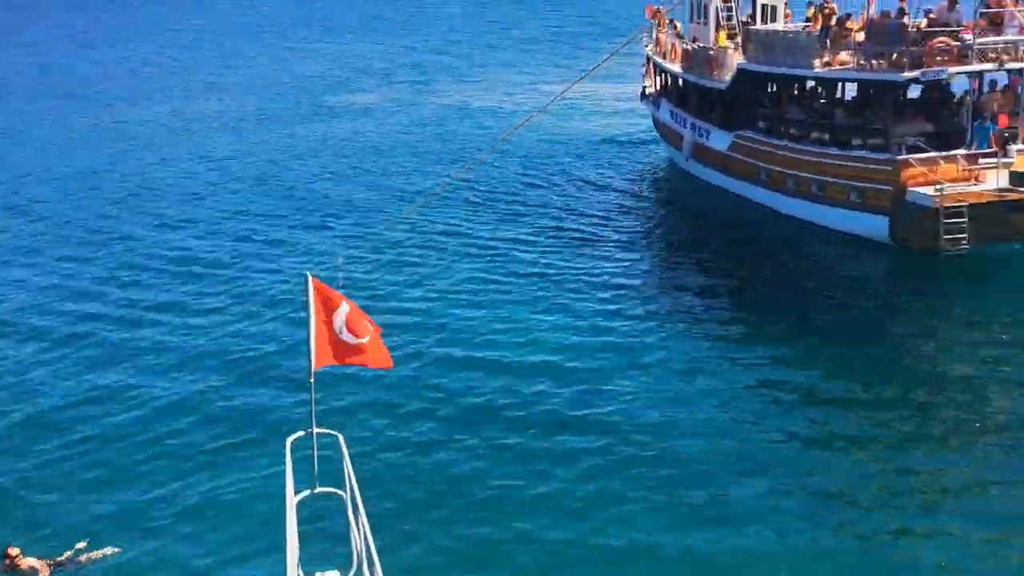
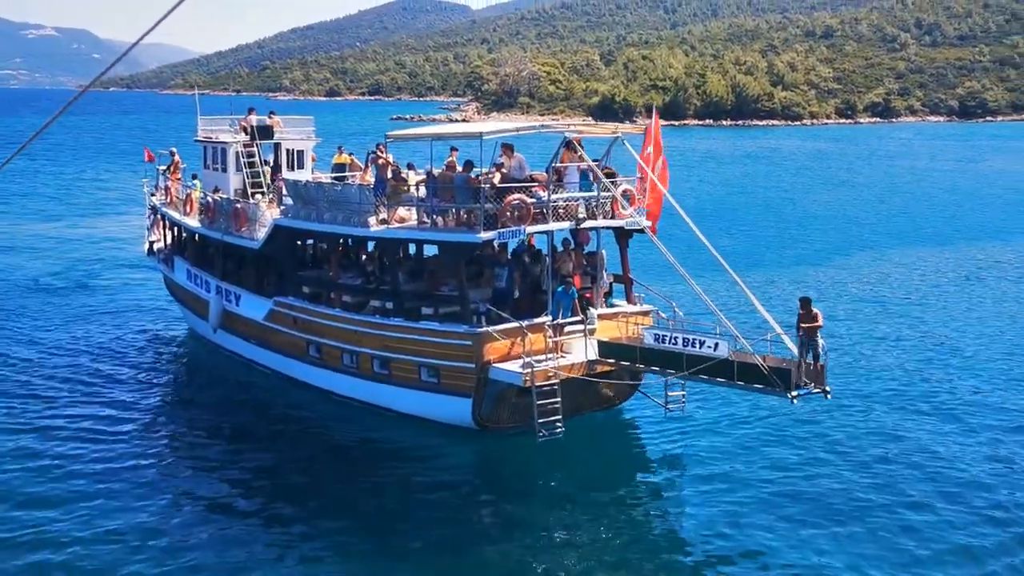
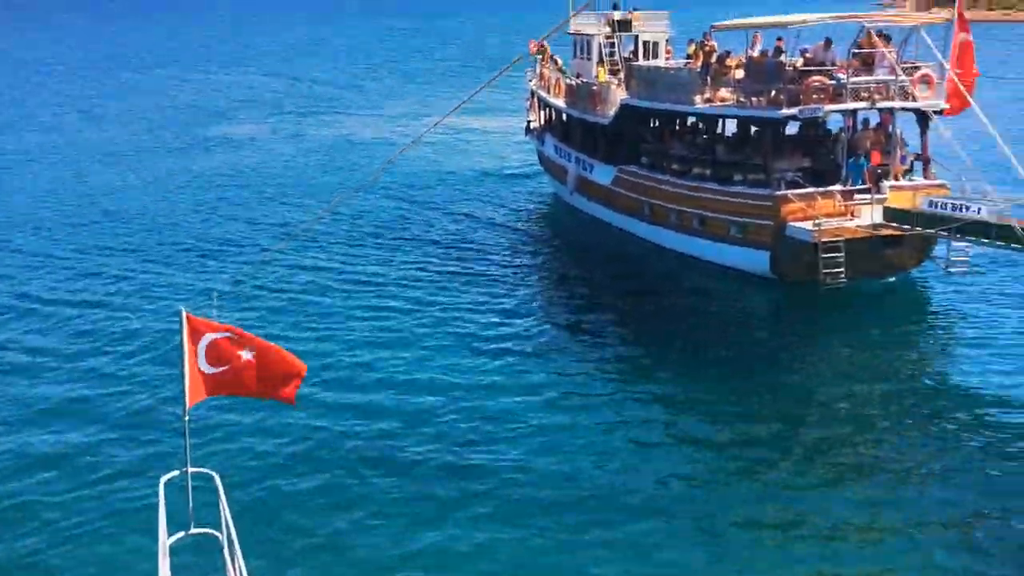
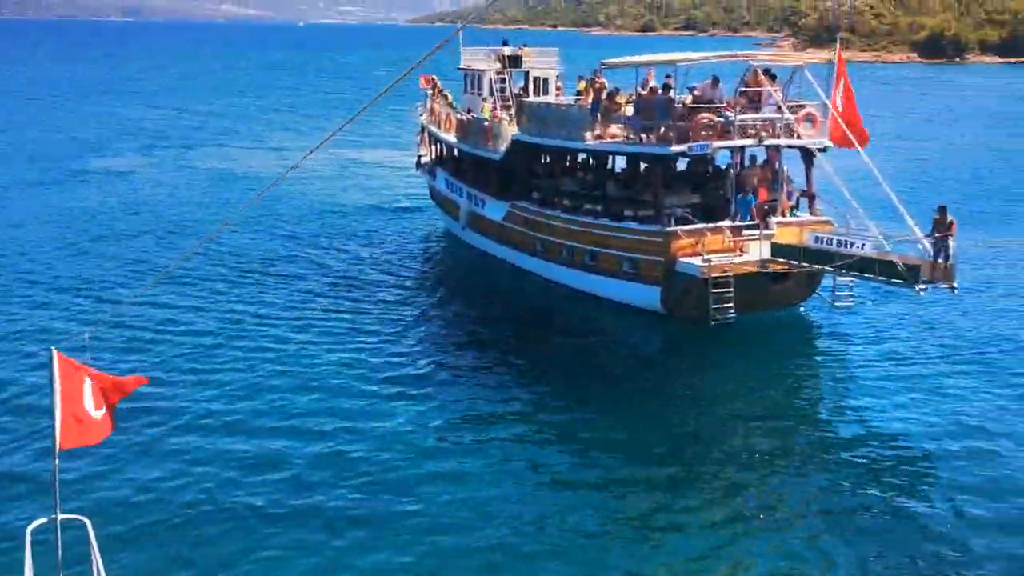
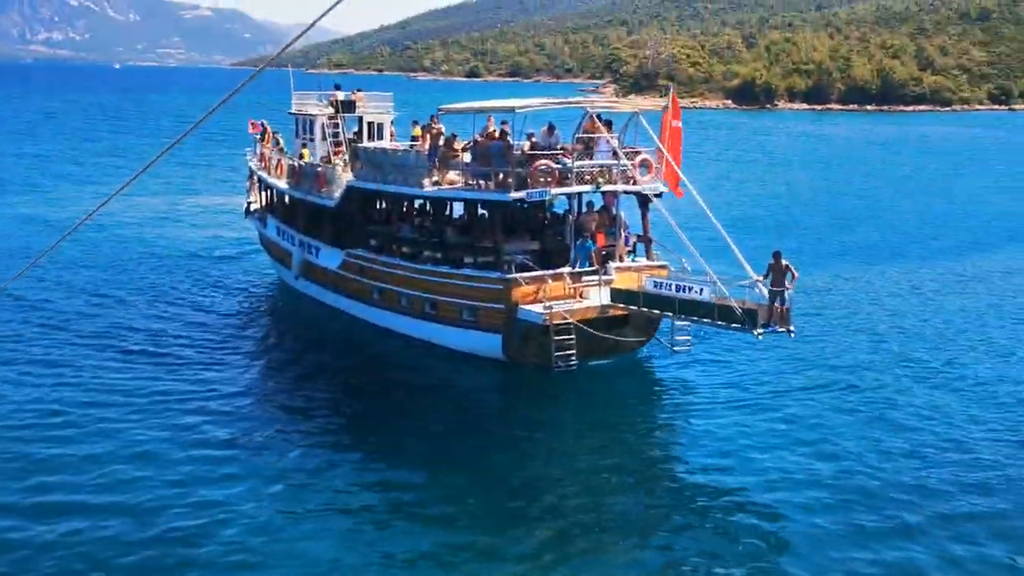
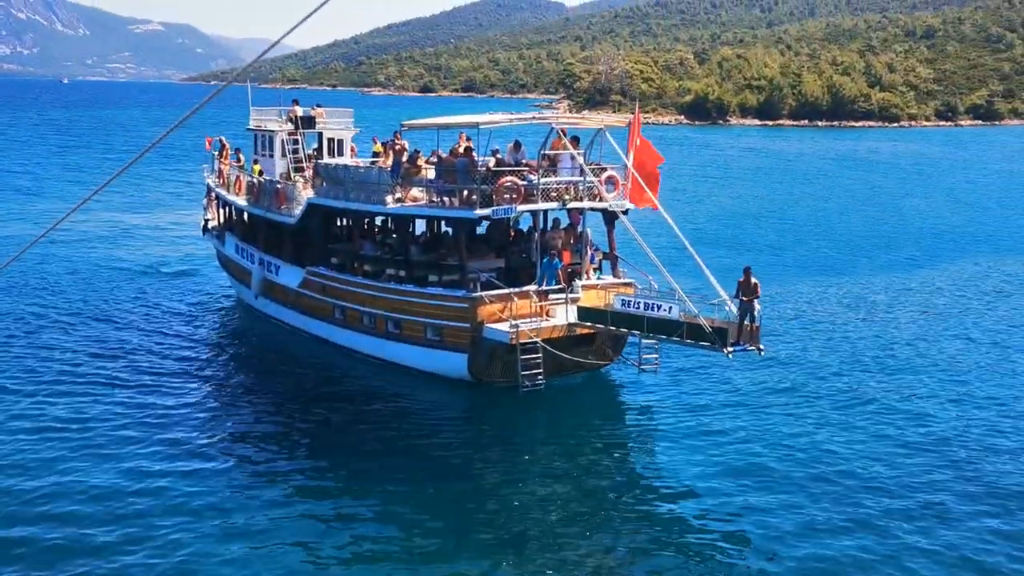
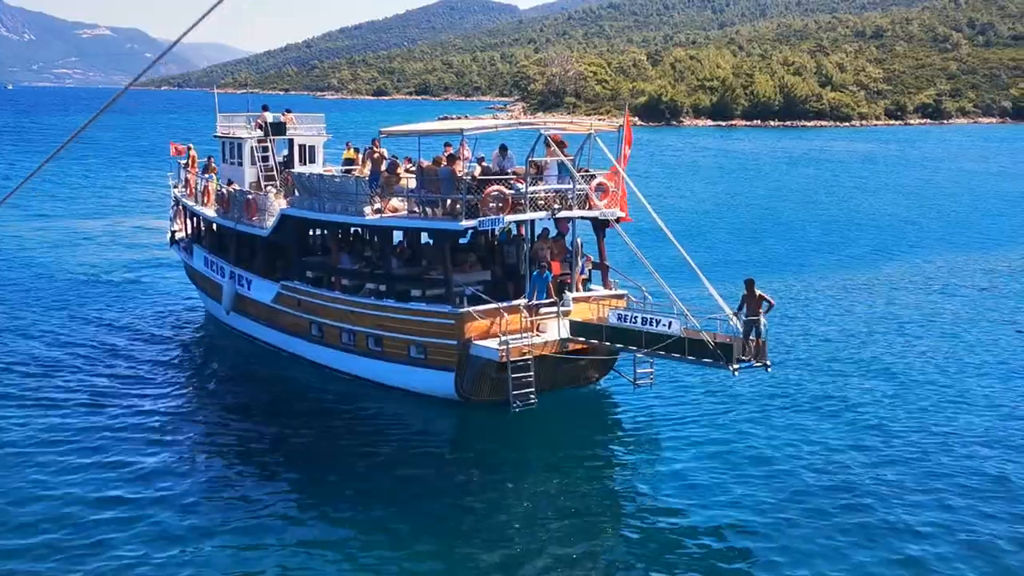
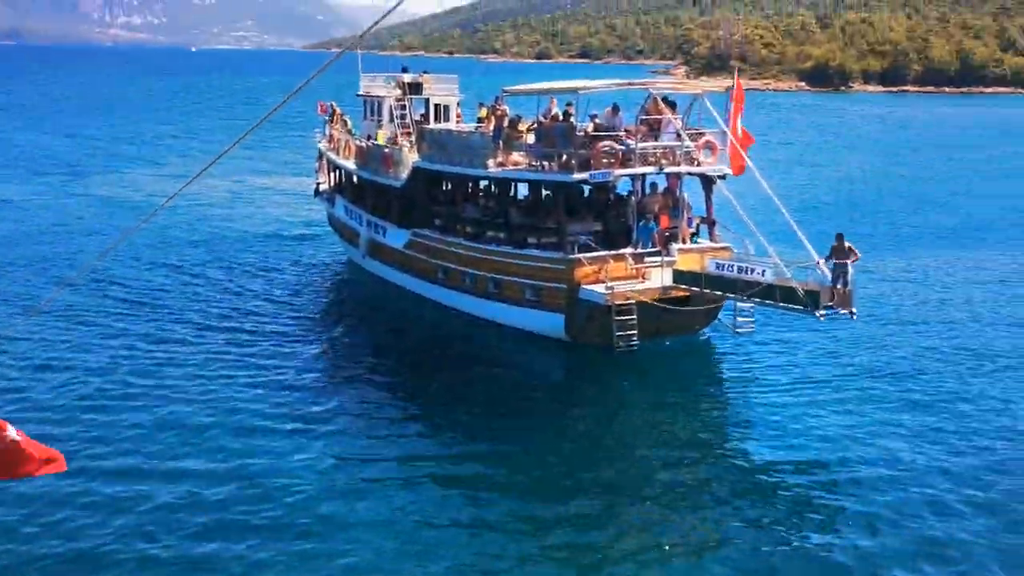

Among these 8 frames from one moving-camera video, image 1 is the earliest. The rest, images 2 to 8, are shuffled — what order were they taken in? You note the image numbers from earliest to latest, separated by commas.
3, 4, 8, 5, 6, 7, 2
